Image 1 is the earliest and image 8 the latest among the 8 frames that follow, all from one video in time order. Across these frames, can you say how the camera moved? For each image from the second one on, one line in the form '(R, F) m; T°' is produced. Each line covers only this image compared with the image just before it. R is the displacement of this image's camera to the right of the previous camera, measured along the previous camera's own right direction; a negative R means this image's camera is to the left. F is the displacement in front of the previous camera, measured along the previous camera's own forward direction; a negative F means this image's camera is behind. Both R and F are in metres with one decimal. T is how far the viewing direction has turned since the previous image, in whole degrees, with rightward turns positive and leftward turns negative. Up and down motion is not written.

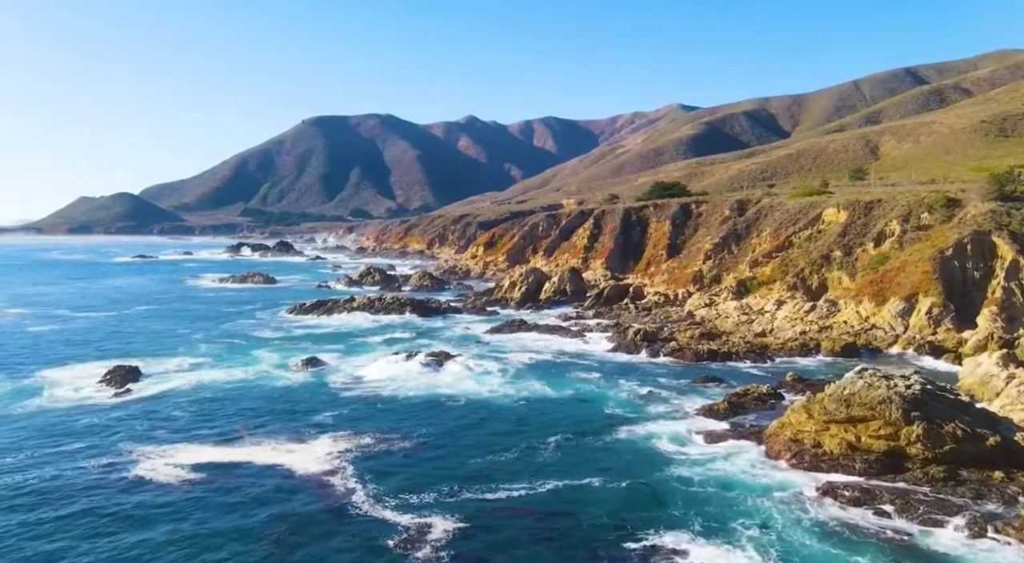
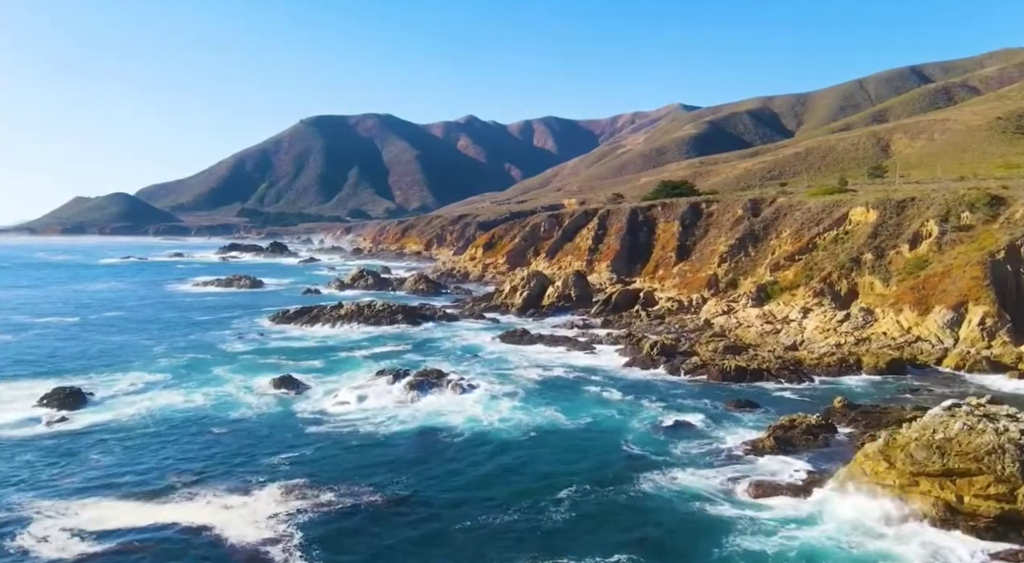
(-0.1, +5.1) m; 0°
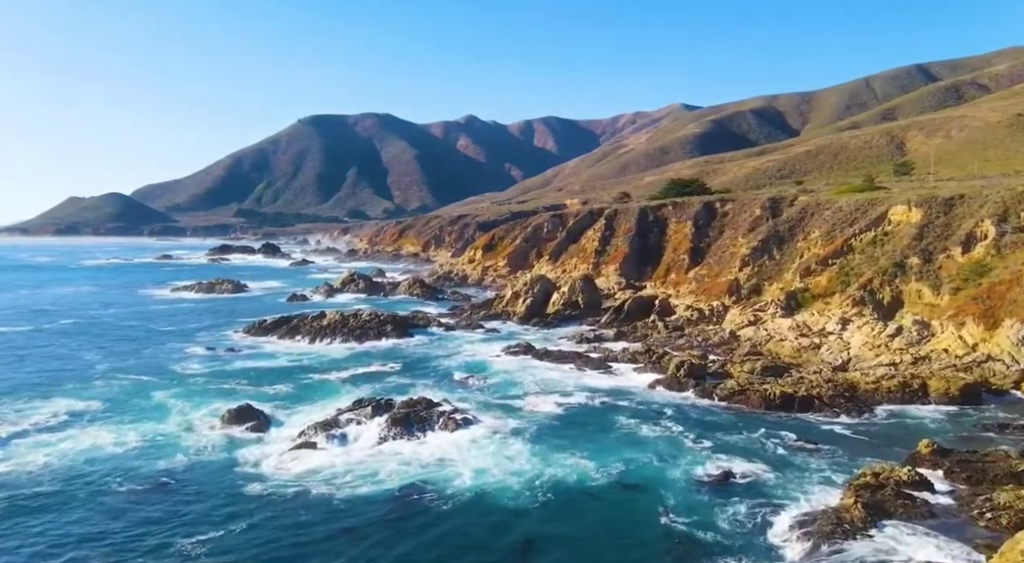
(-0.1, +6.1) m; 0°
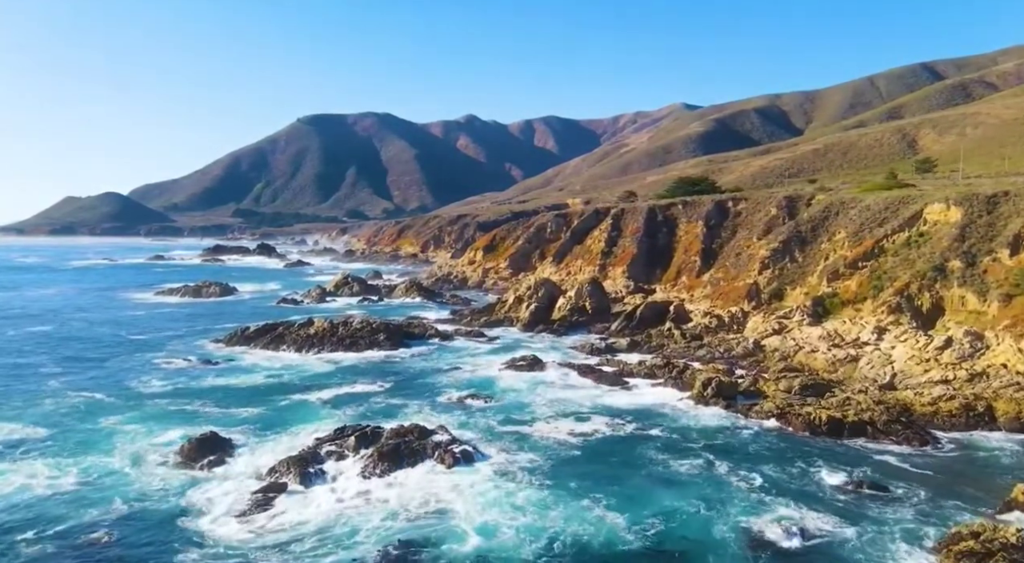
(-0.3, +4.2) m; 0°
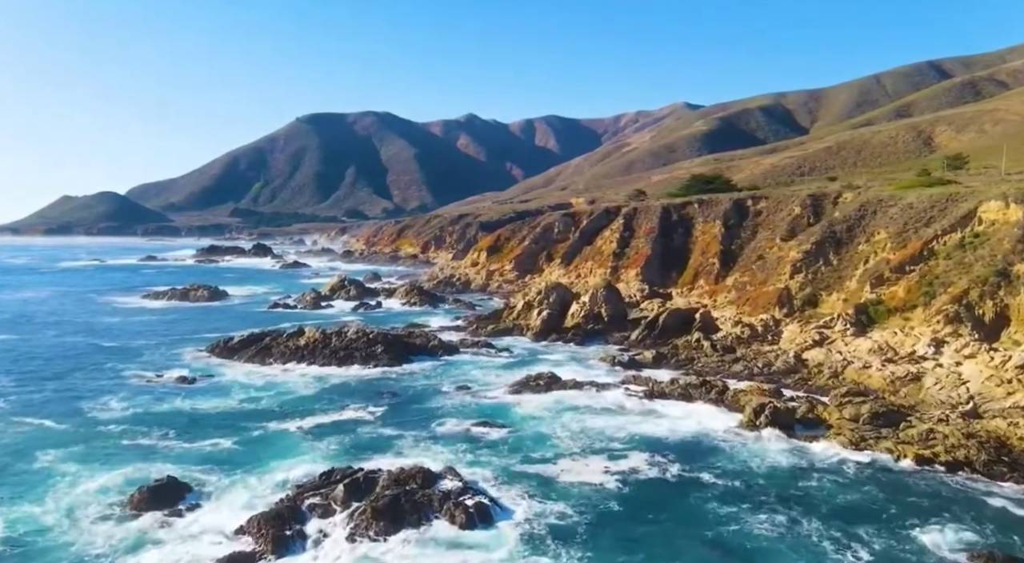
(-0.7, +4.8) m; 0°
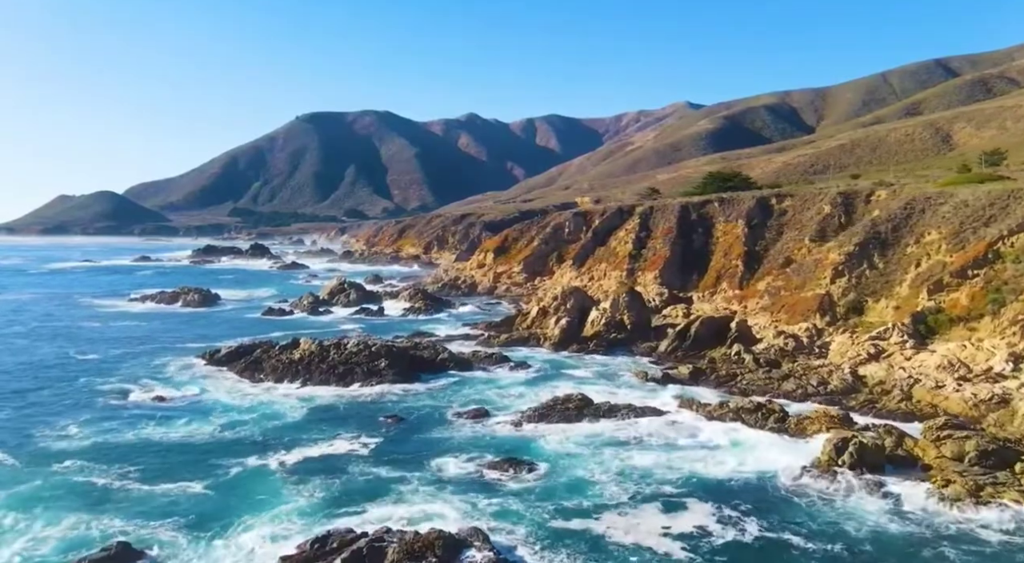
(-1.0, +4.7) m; 0°
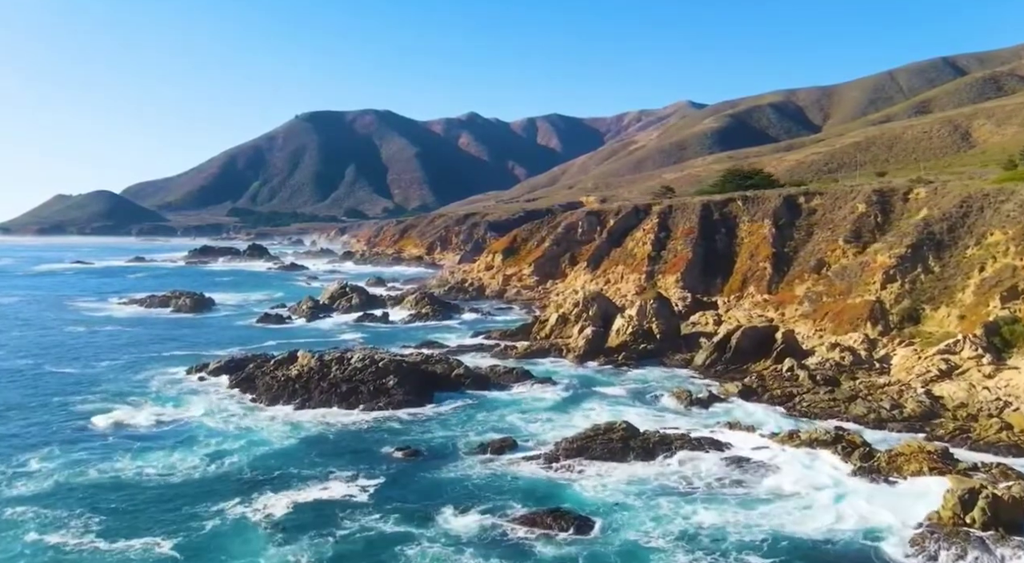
(-1.1, +4.5) m; 0°
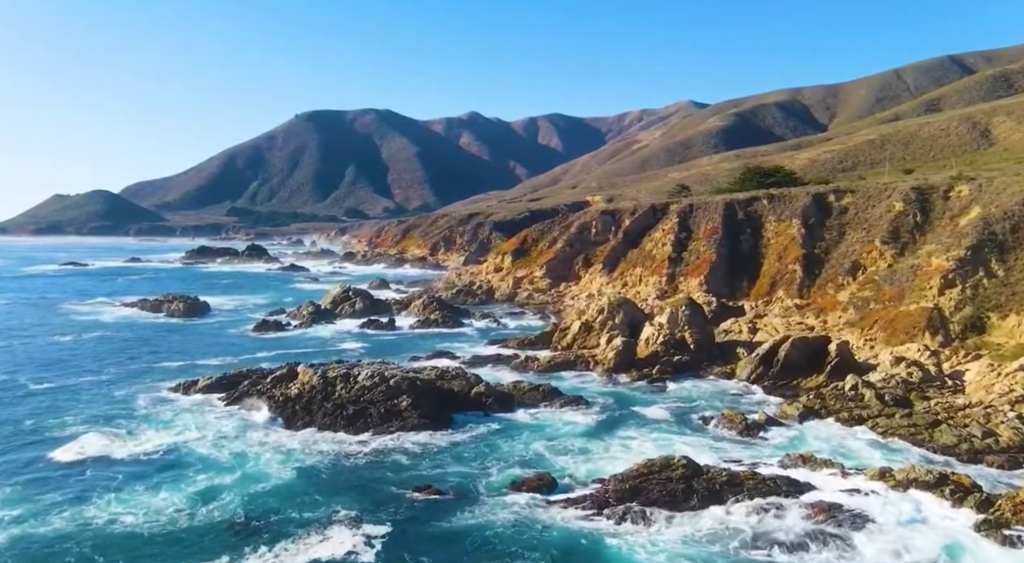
(-1.2, +4.1) m; 0°
